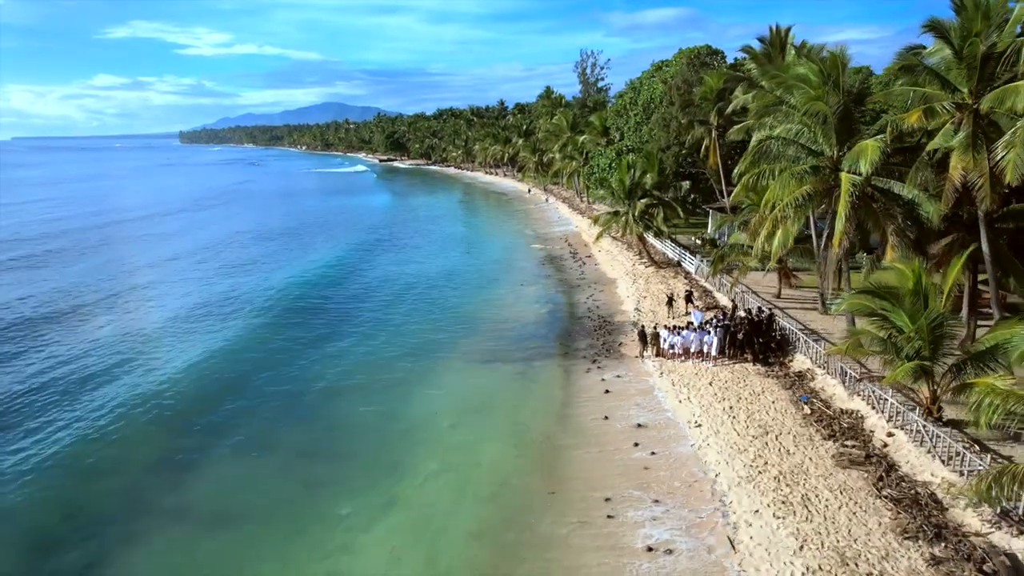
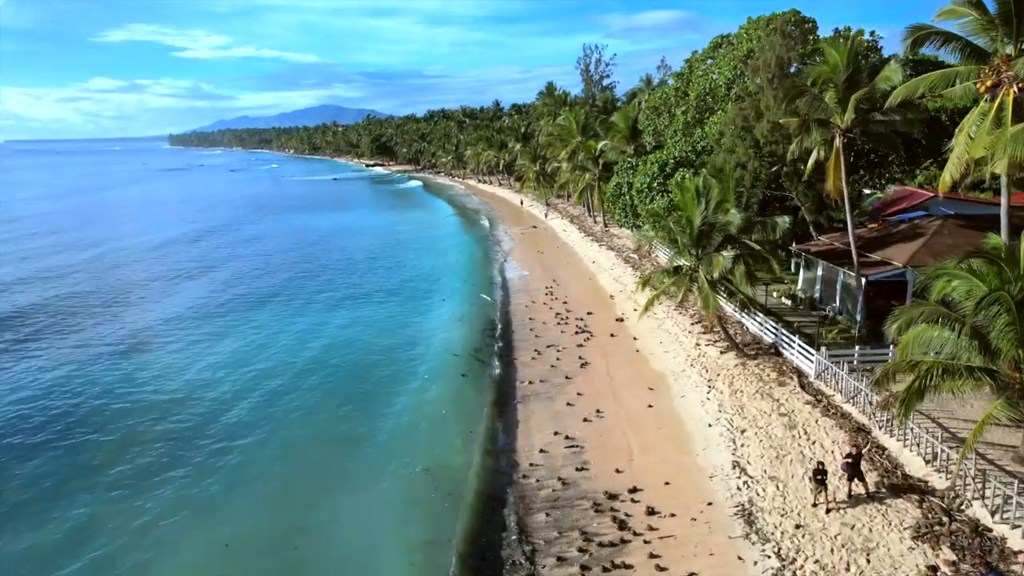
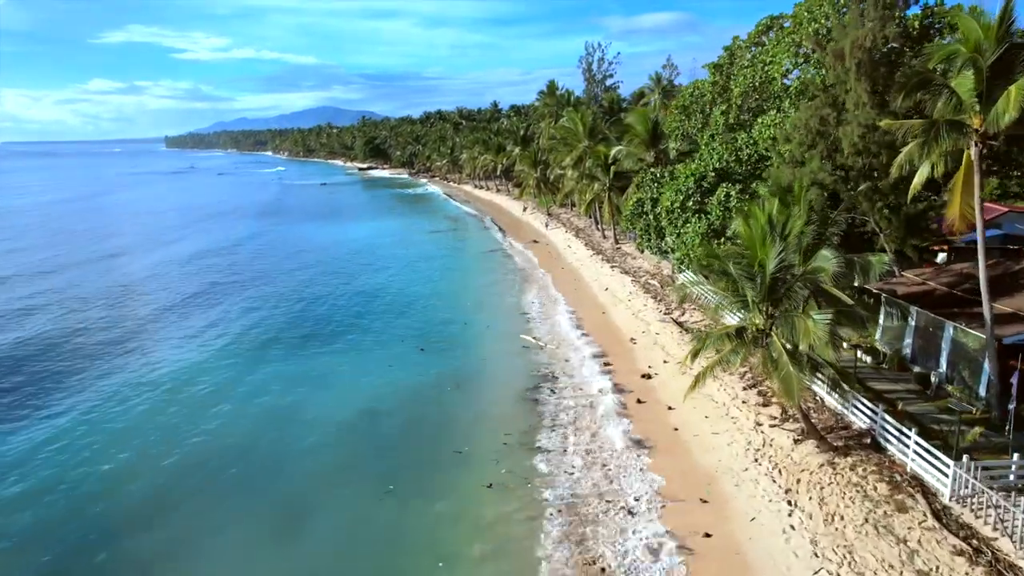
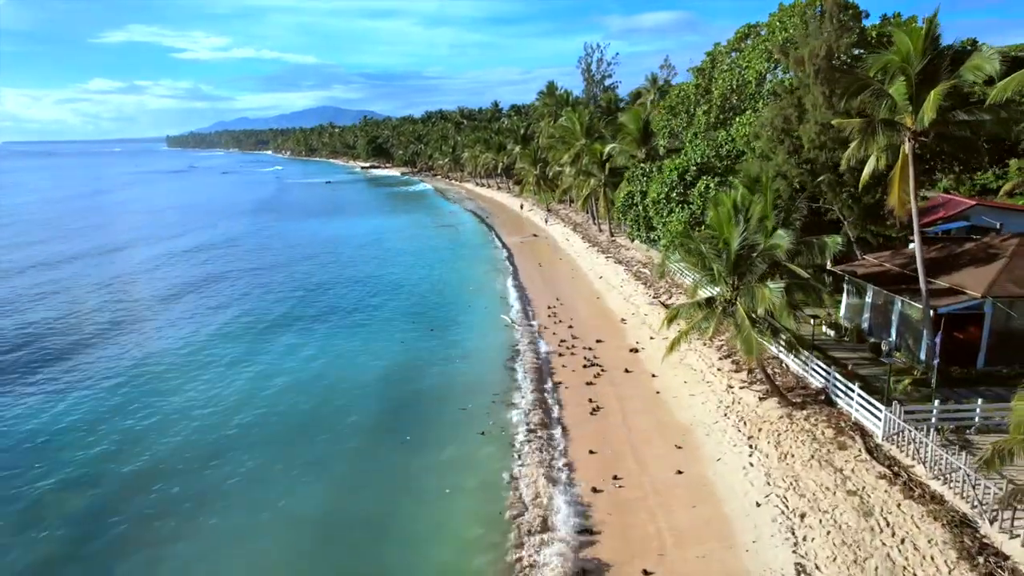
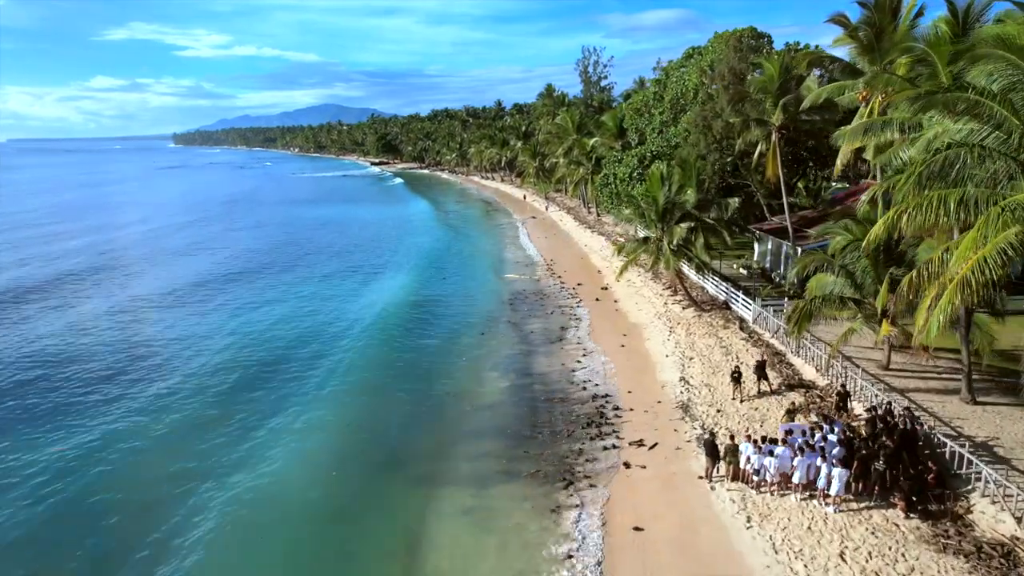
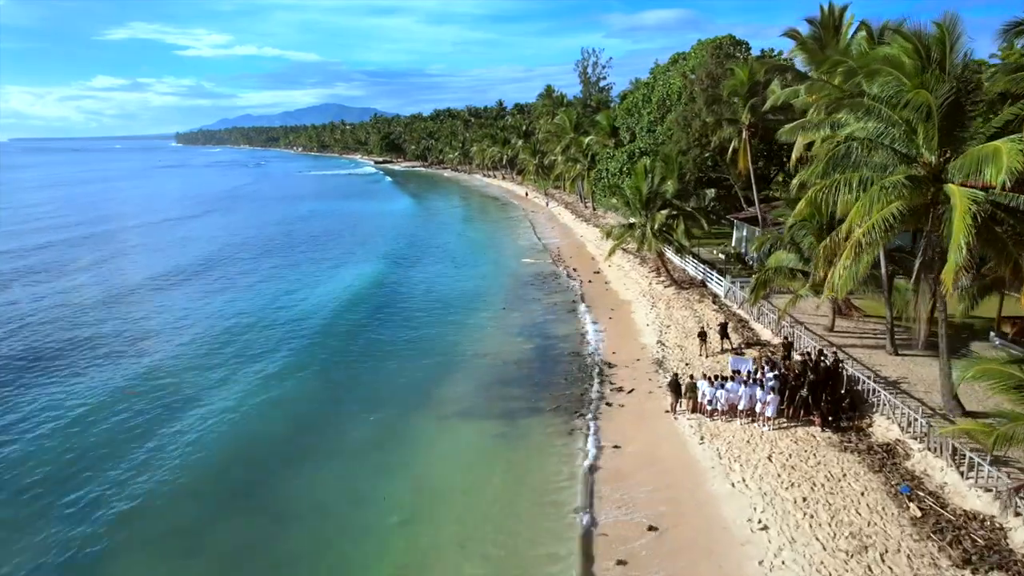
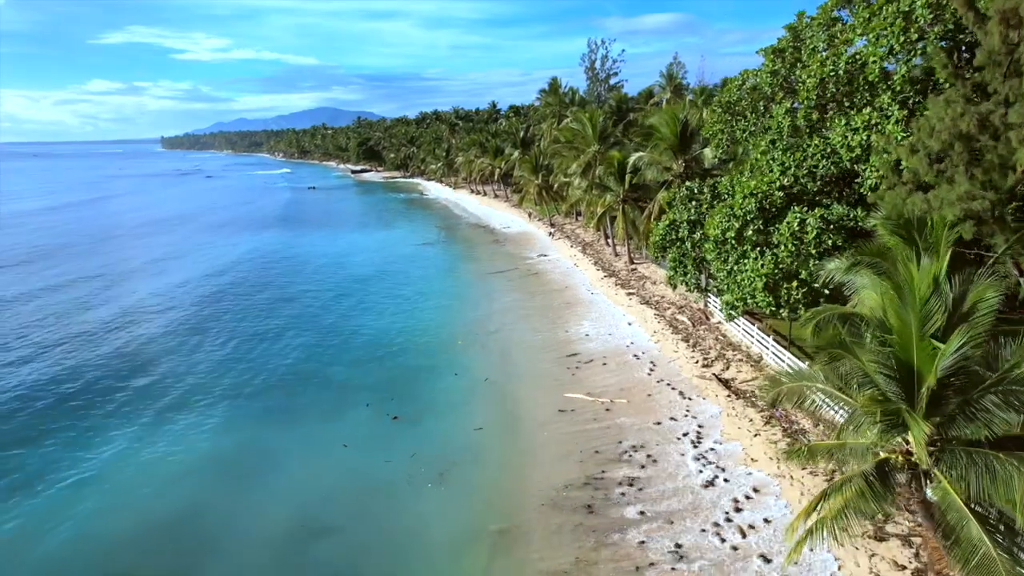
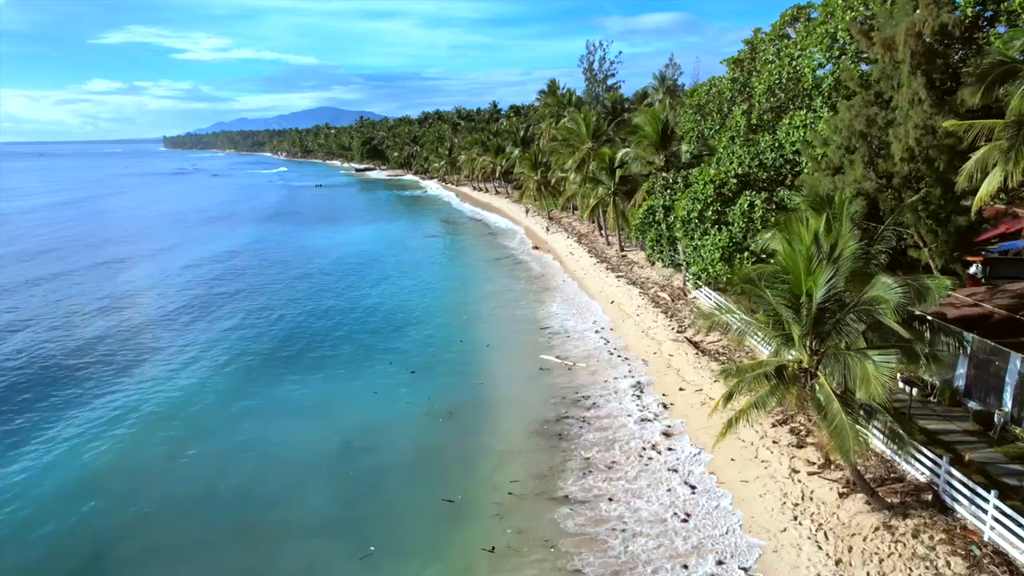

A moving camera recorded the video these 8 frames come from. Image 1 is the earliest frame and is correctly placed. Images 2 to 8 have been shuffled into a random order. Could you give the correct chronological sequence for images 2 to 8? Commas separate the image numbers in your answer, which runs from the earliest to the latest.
6, 5, 2, 4, 3, 8, 7
